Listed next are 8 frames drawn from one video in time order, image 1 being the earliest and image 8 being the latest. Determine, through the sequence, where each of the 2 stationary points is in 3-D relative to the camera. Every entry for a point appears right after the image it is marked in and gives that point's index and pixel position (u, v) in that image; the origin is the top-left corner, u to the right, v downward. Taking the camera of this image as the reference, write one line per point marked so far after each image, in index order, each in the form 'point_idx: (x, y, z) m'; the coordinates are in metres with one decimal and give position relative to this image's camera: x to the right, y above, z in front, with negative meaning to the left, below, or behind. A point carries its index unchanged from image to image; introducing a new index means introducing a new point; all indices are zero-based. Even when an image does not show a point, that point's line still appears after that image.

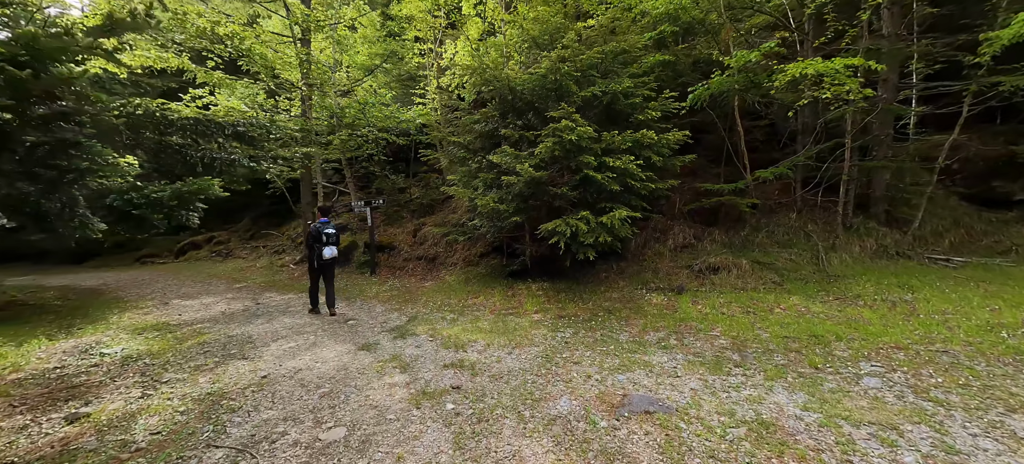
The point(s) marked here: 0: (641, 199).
0: (+2.6, +0.7, +7.4) m
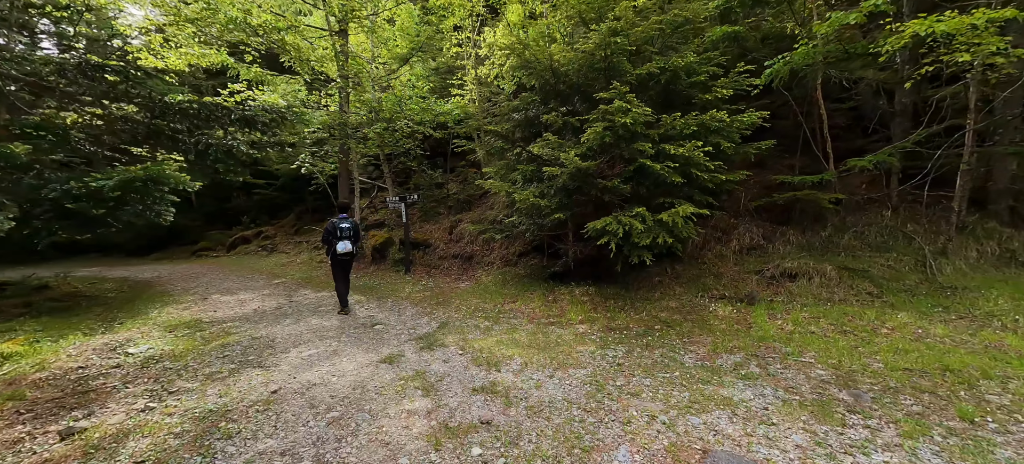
0: (+3.3, +0.7, +6.4) m
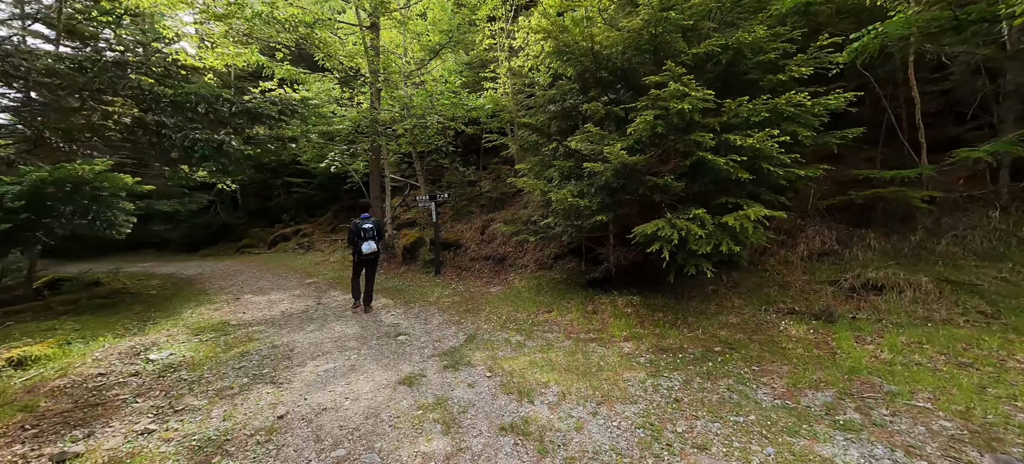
0: (+3.9, +0.6, +5.4) m
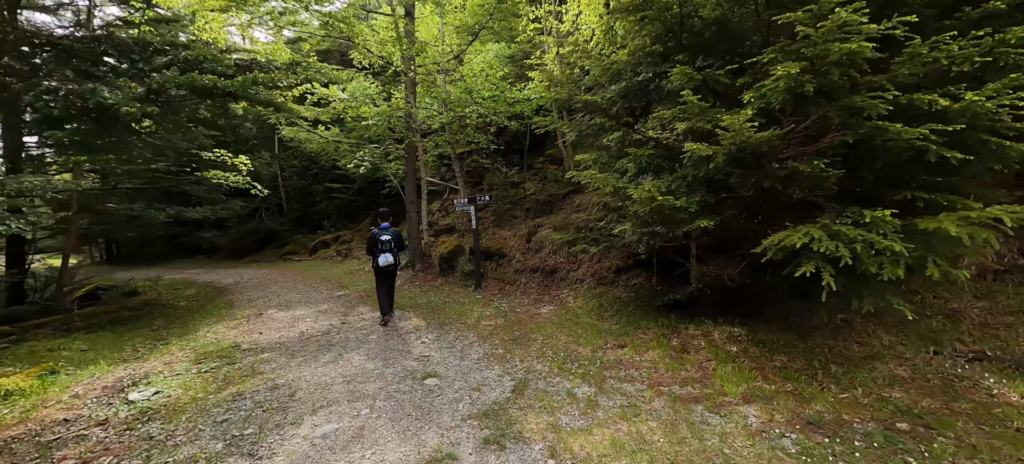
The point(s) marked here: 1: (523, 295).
0: (+4.5, +0.5, +3.6) m
1: (+0.2, -1.3, +7.4) m
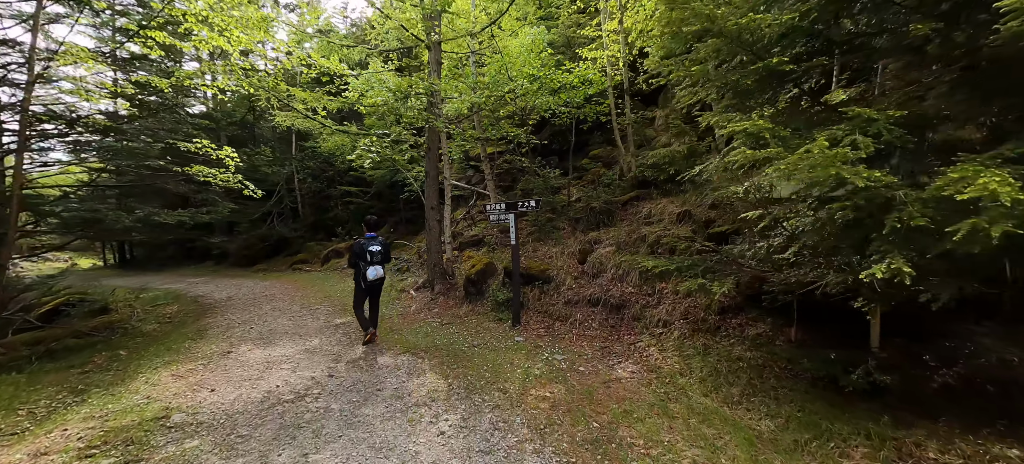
0: (+5.1, +0.2, +1.3) m
1: (+1.0, -1.5, +5.2) m
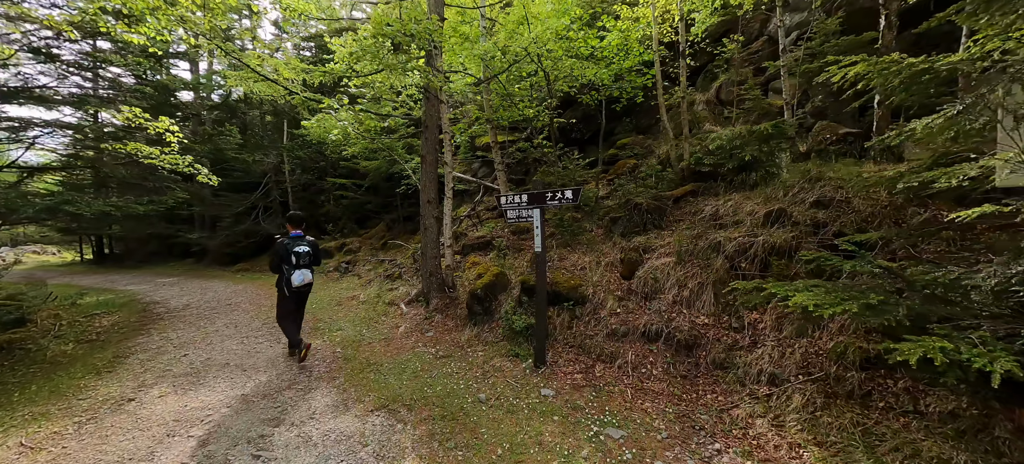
0: (+5.4, +0.1, -0.5) m
1: (+1.2, -1.6, +3.5) m
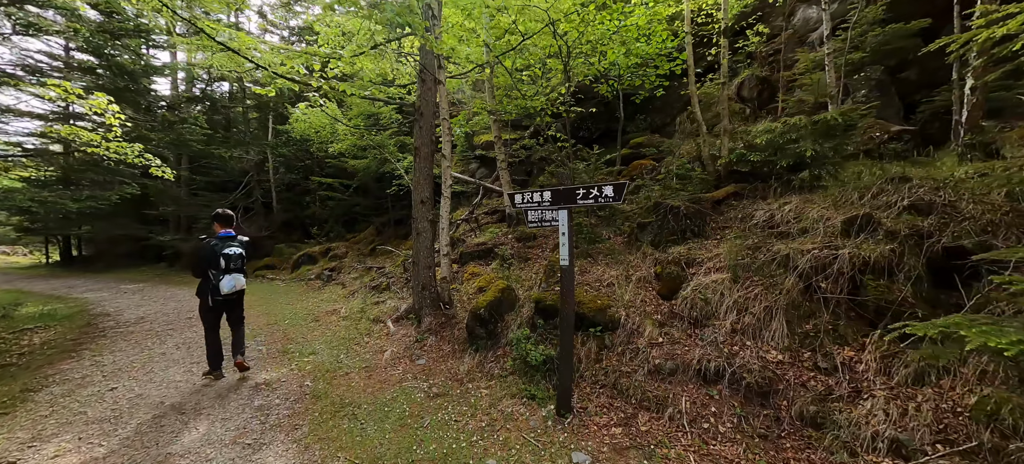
0: (+5.6, 0.0, -1.3) m
1: (+1.4, -1.7, +2.6) m
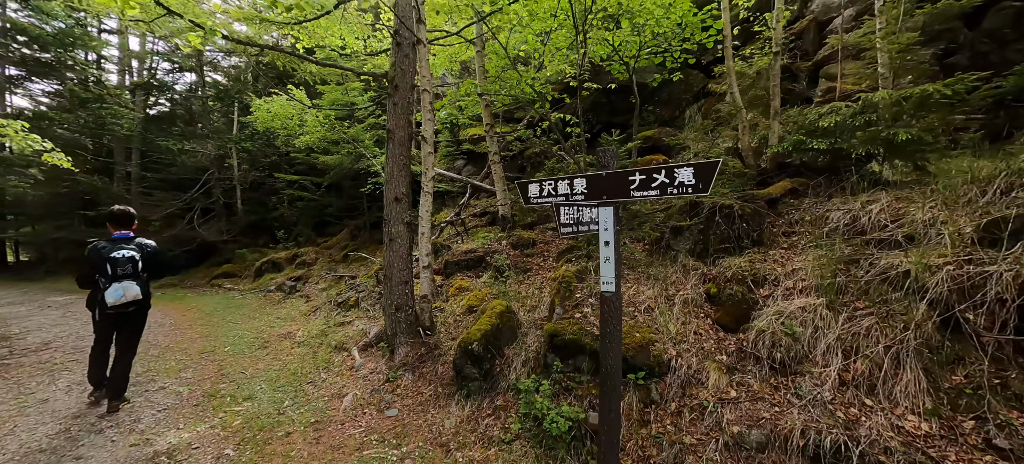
0: (+5.9, 0.0, -2.2) m
1: (+1.5, -1.7, +1.5) m
